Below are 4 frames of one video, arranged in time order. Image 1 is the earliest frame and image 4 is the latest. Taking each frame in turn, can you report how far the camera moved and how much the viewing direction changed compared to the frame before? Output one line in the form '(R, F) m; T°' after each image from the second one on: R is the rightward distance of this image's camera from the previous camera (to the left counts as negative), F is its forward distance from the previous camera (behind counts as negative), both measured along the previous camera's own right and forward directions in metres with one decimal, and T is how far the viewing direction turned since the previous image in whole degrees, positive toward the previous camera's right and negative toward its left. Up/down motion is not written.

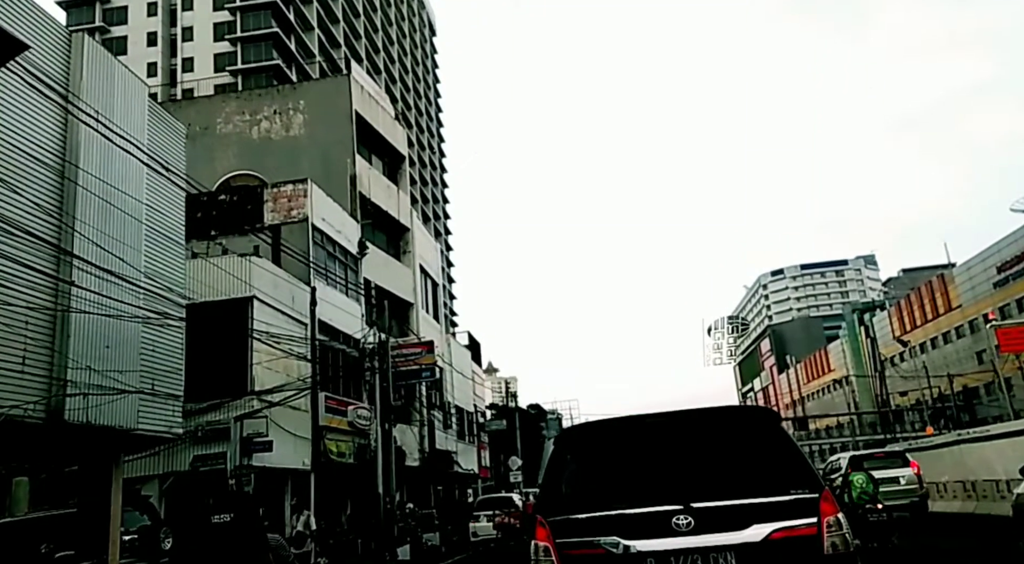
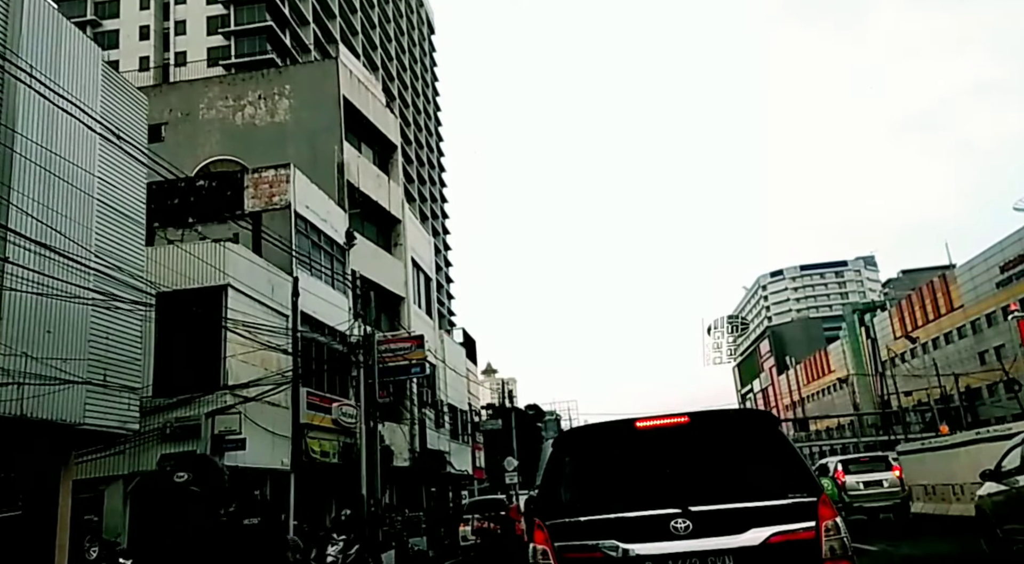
(+0.2, +1.3) m; 0°
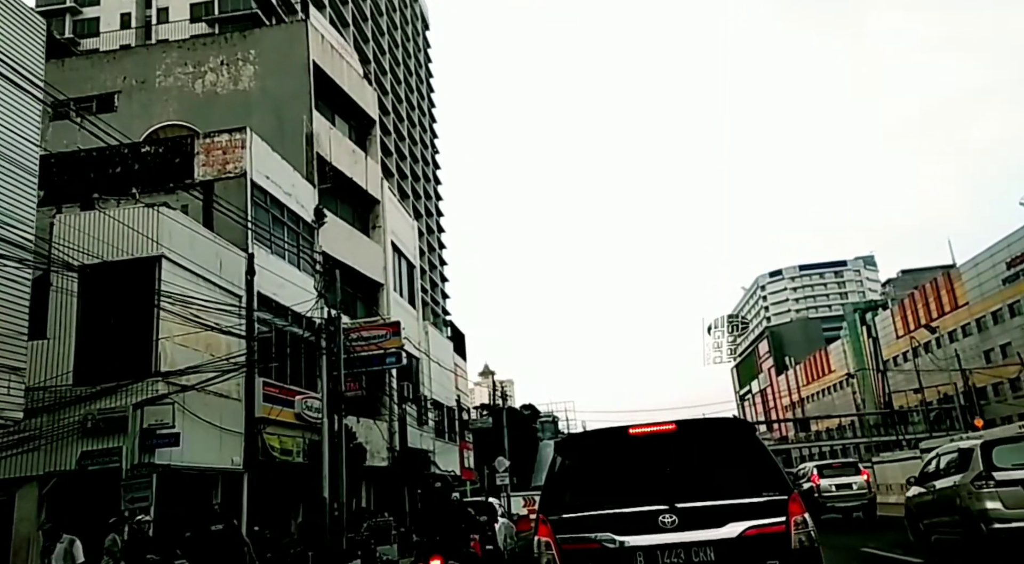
(+0.4, +2.7) m; 0°
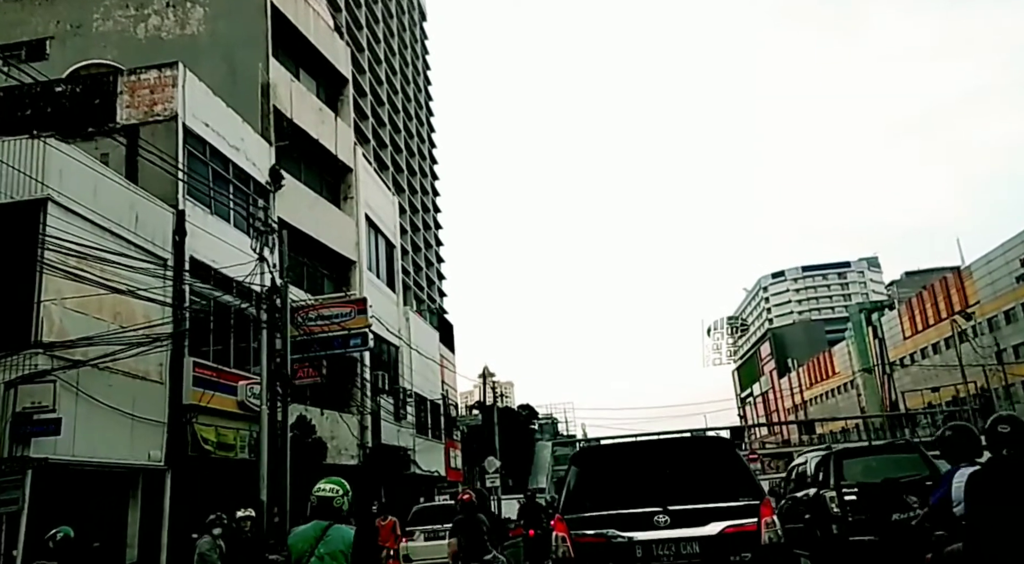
(+0.4, +3.4) m; 0°
